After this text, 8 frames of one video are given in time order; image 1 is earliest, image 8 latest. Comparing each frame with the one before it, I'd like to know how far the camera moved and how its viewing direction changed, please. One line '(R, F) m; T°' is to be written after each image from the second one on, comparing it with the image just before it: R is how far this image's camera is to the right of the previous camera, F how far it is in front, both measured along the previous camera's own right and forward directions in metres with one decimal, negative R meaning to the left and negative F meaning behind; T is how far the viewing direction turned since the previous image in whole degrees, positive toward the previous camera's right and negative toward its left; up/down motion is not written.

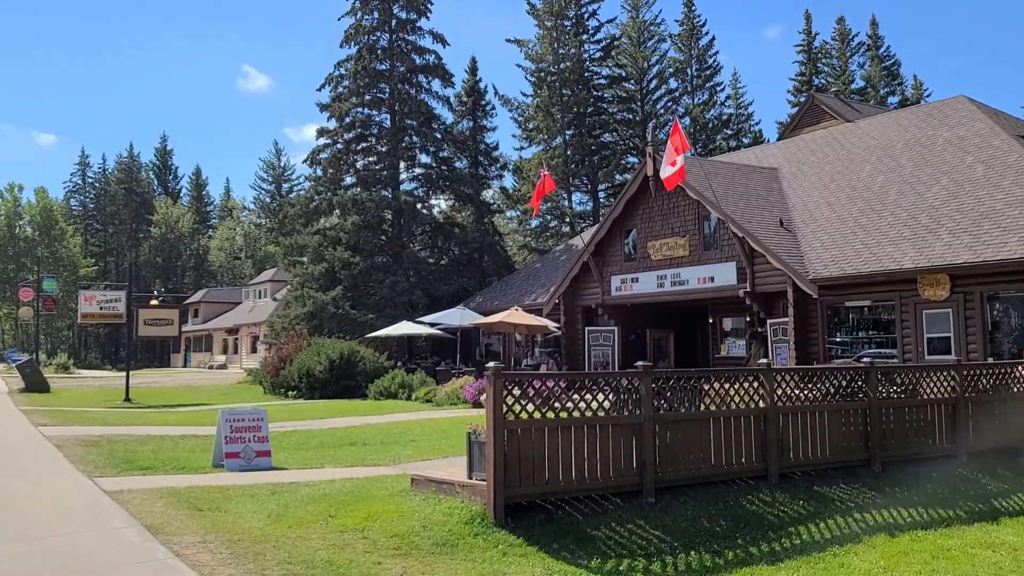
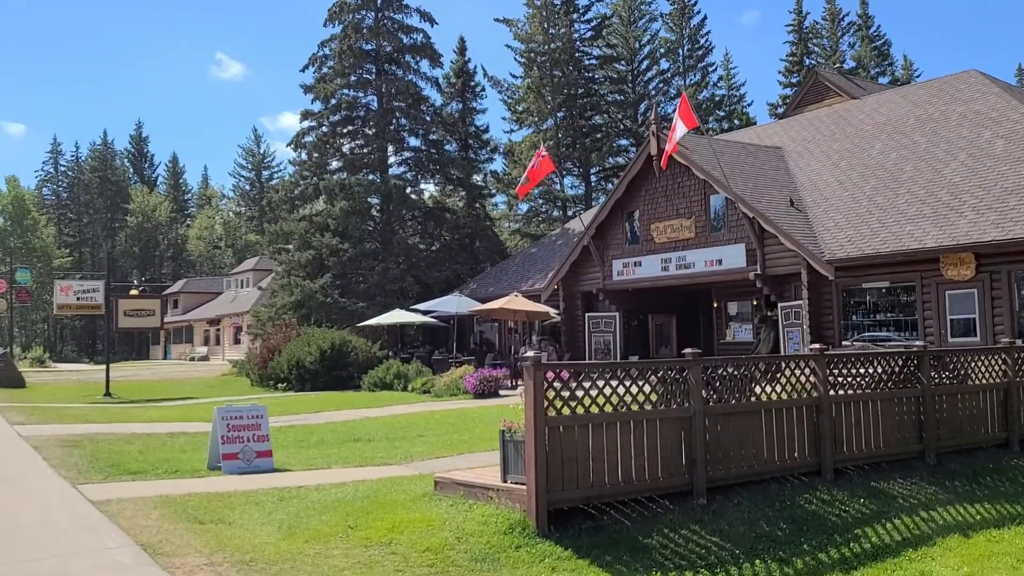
(-0.5, +0.9) m; +1°
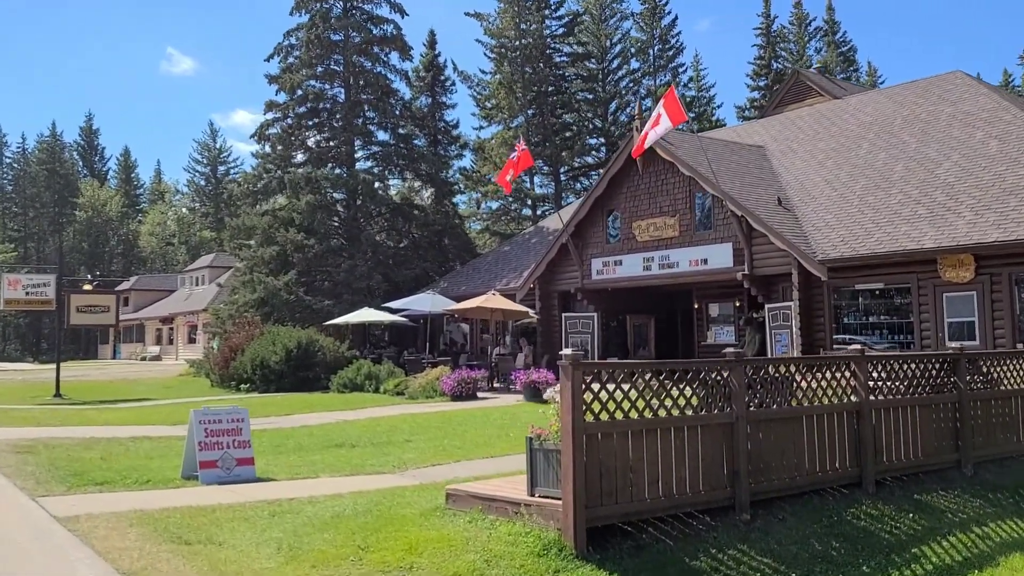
(-0.6, +0.9) m; +3°
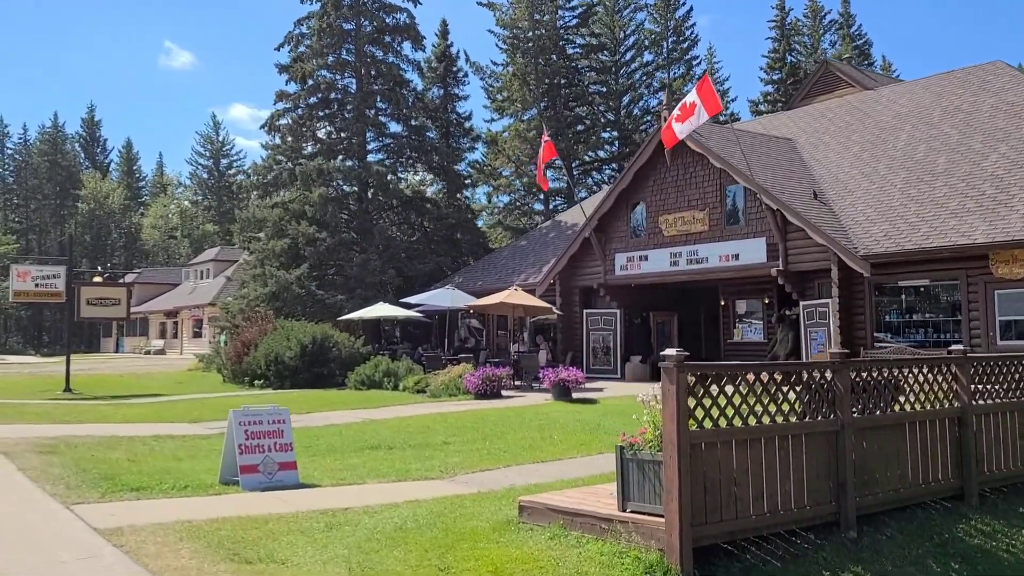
(-0.7, +0.7) m; 0°
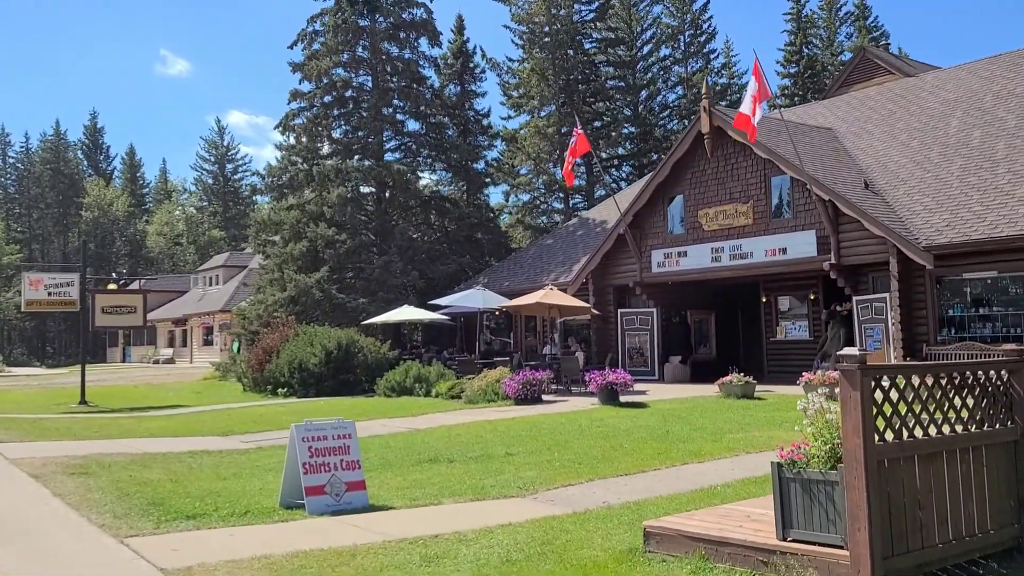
(-0.9, +0.9) m; 0°
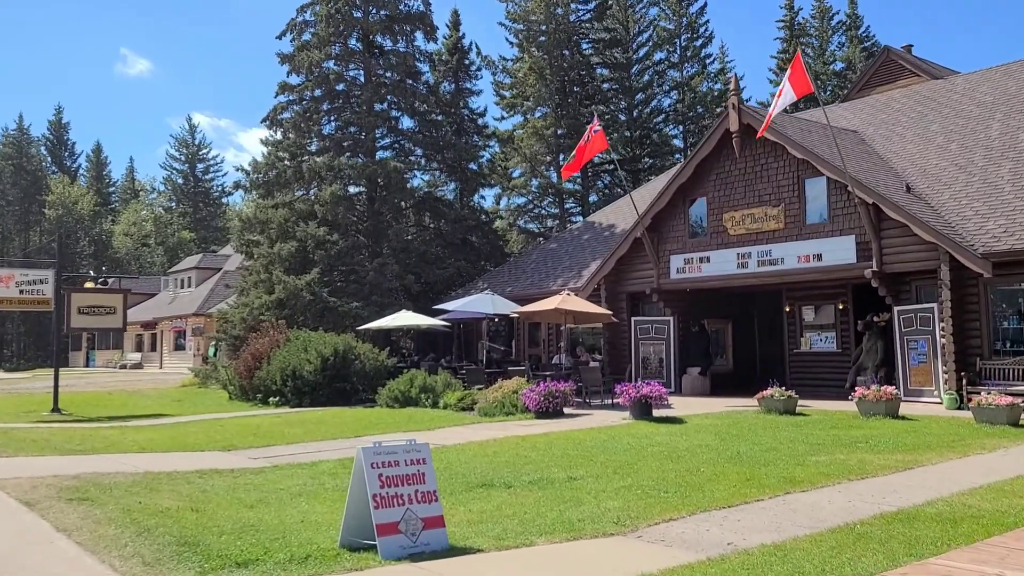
(-1.2, +1.4) m; +2°
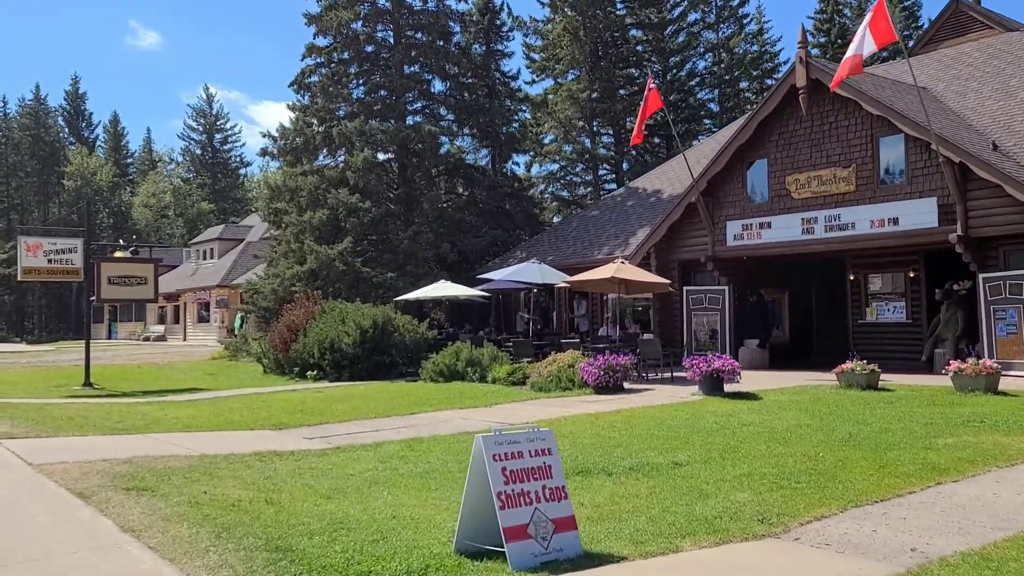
(-0.9, +1.1) m; -1°
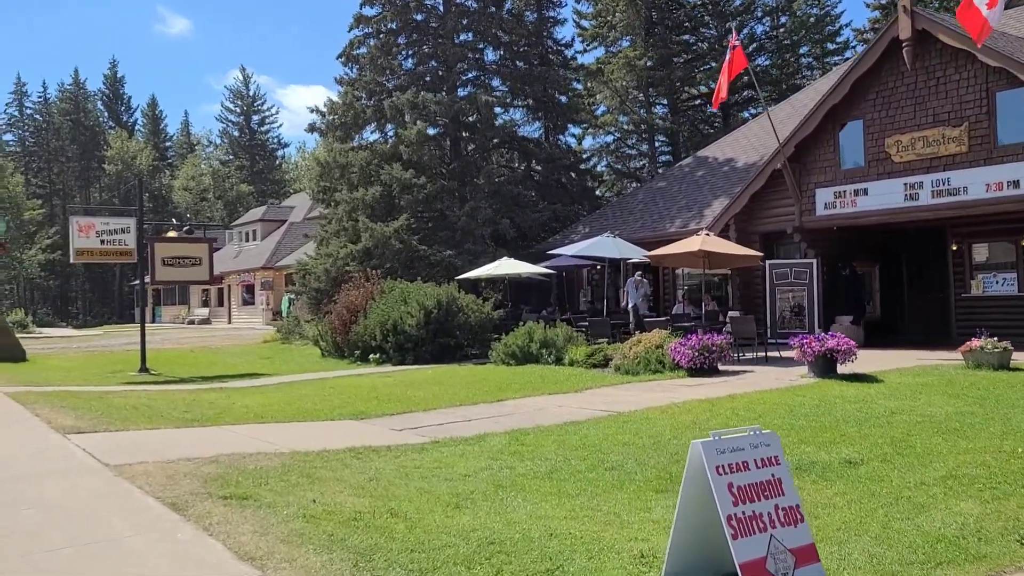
(-1.0, +1.2) m; -2°
